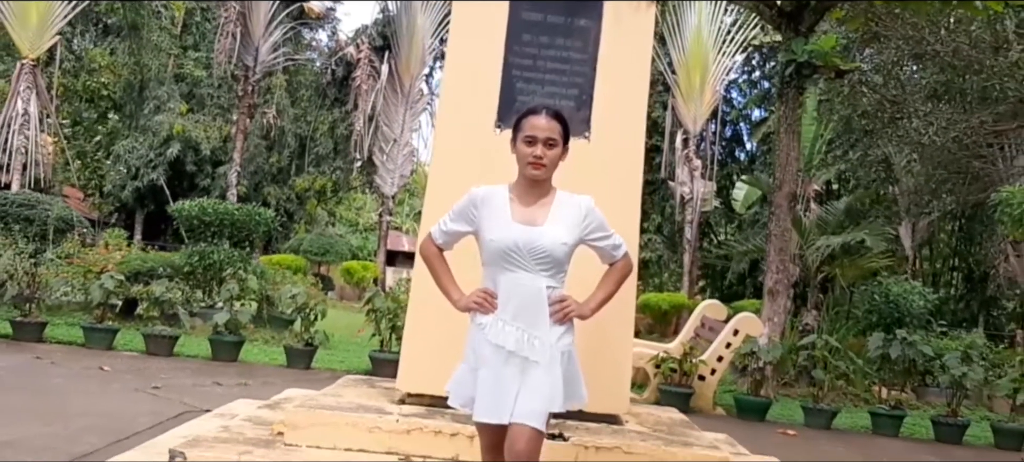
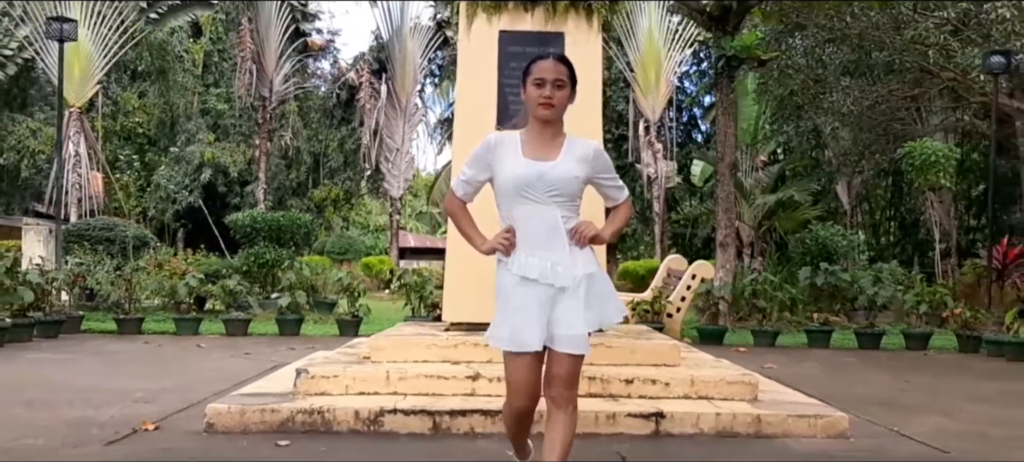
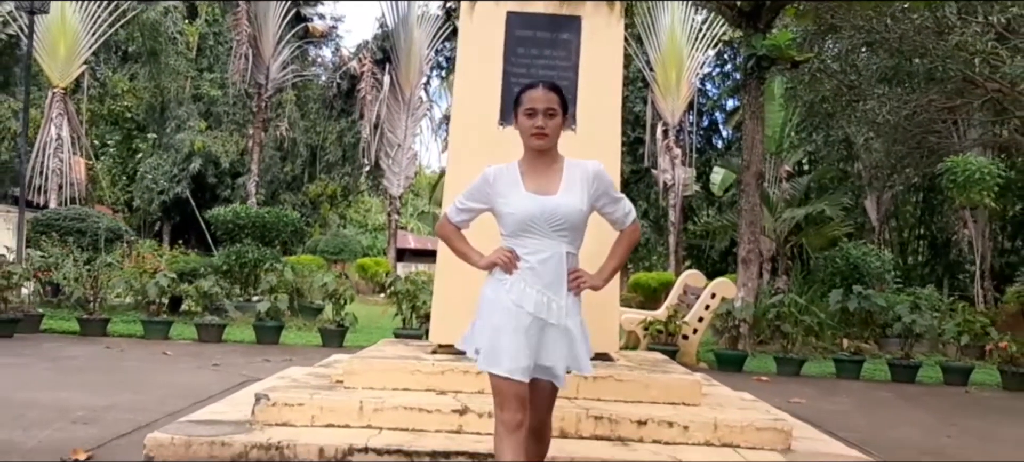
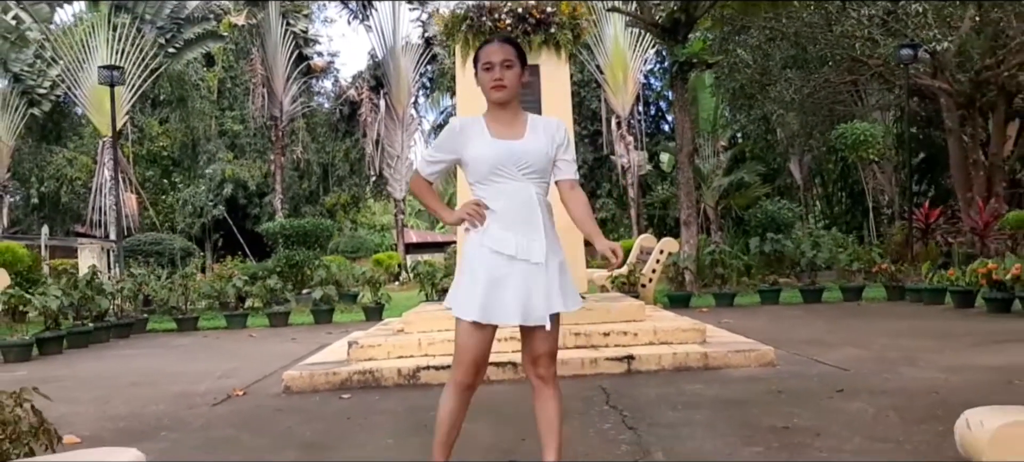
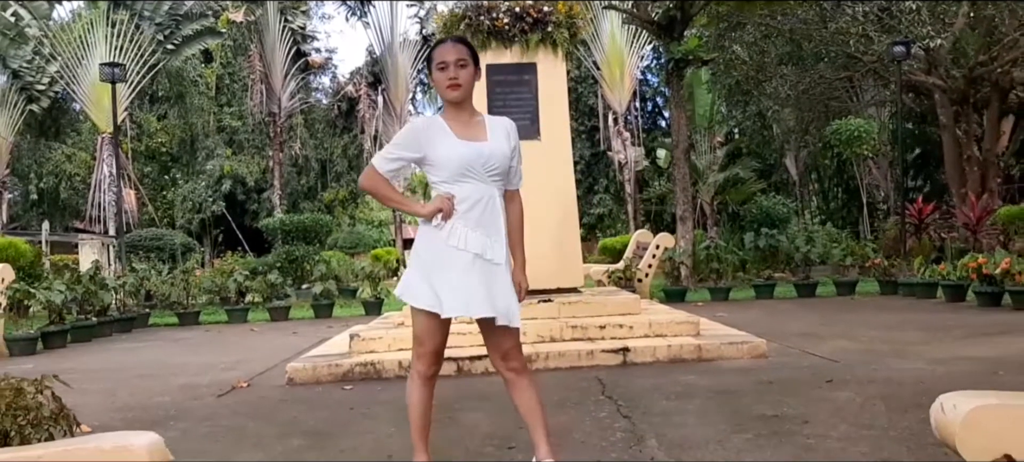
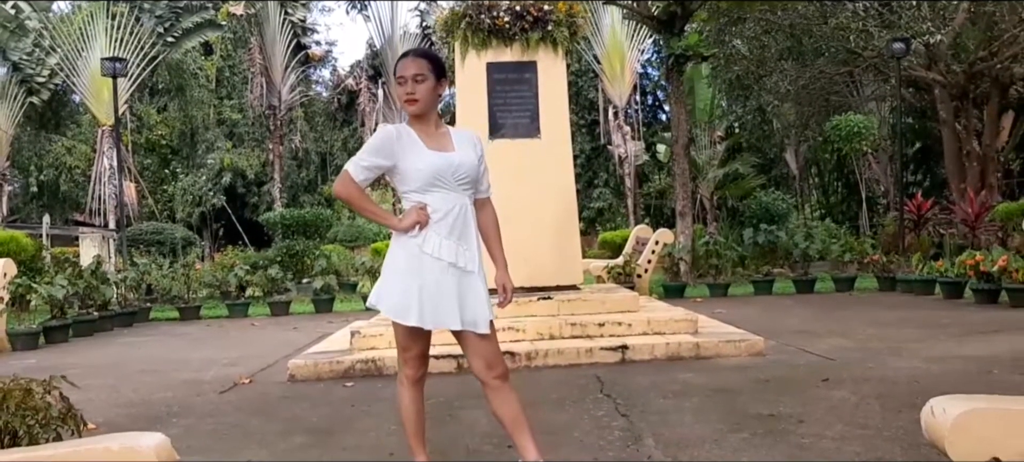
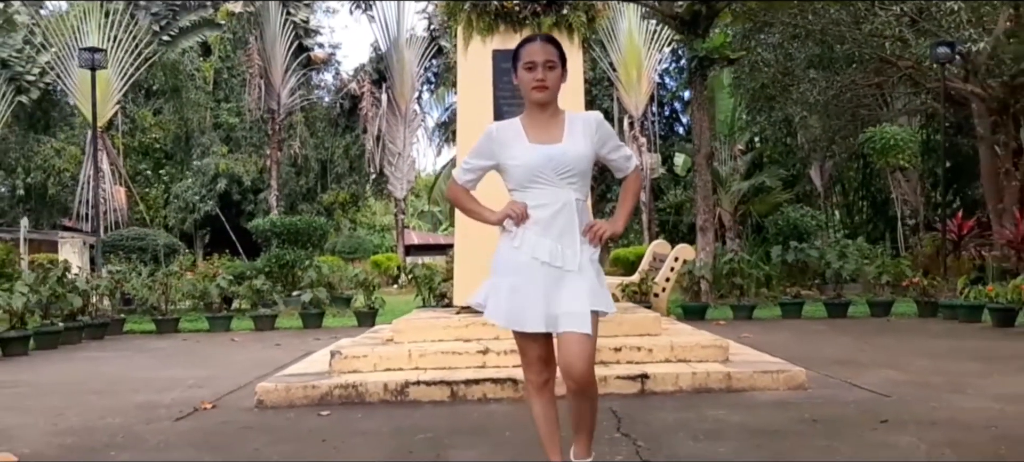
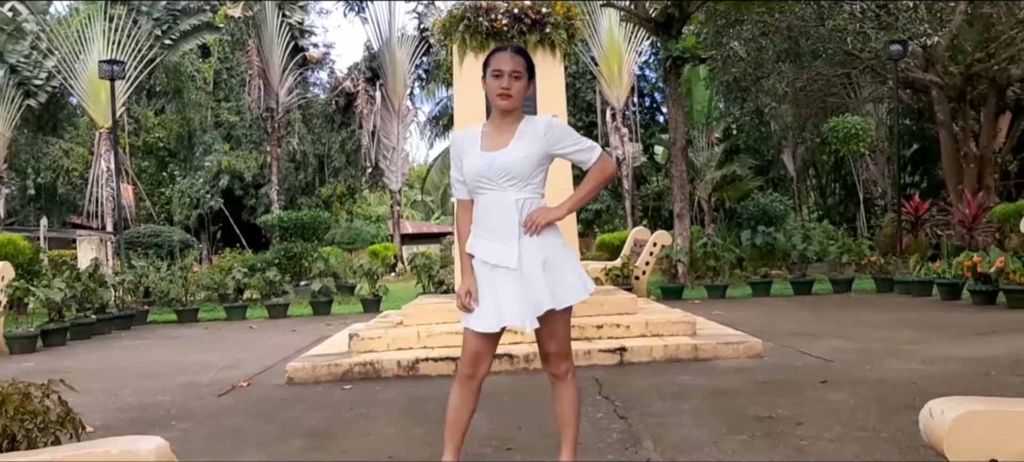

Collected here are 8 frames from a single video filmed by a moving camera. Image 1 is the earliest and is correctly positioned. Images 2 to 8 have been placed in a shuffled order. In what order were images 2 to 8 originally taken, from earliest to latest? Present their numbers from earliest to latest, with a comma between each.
3, 2, 7, 4, 5, 6, 8
